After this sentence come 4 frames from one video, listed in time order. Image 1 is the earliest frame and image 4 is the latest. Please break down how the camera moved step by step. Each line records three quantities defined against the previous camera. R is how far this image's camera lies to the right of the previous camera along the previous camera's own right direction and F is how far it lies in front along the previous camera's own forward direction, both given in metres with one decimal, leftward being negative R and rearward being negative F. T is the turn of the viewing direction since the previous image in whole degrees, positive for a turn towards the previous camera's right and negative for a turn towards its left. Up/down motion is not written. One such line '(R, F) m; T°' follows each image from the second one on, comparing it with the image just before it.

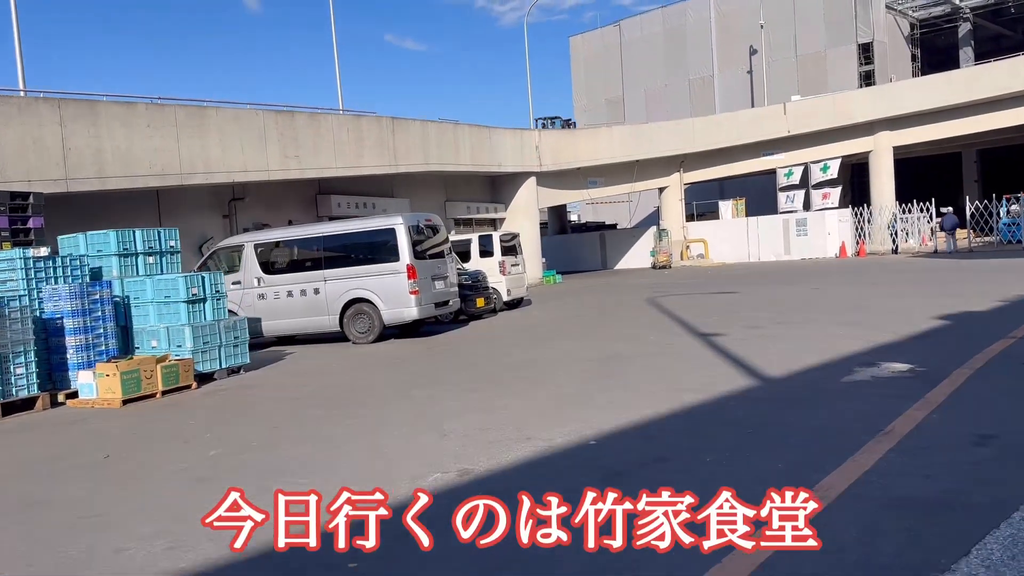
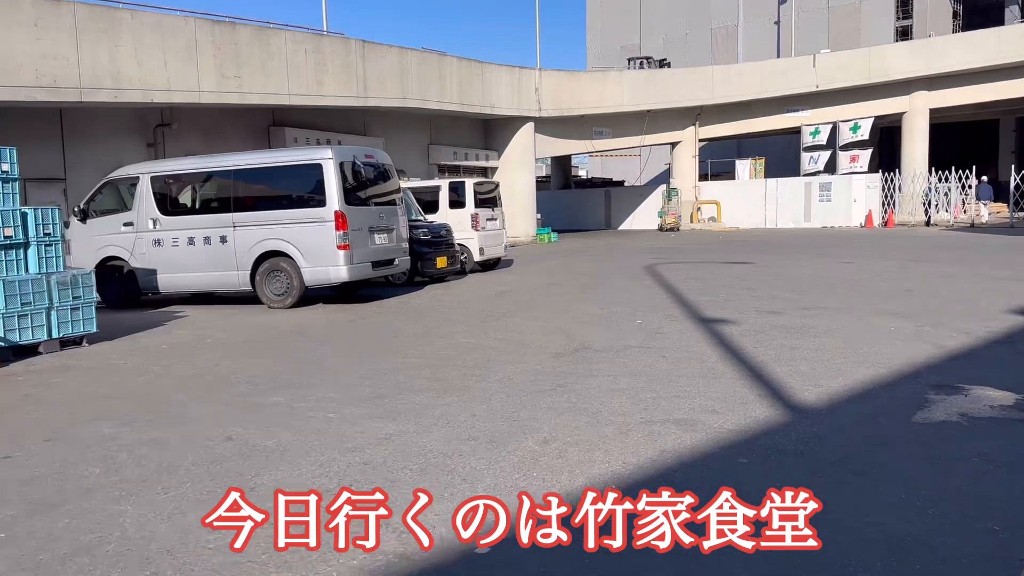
(+0.7, +3.0) m; -1°
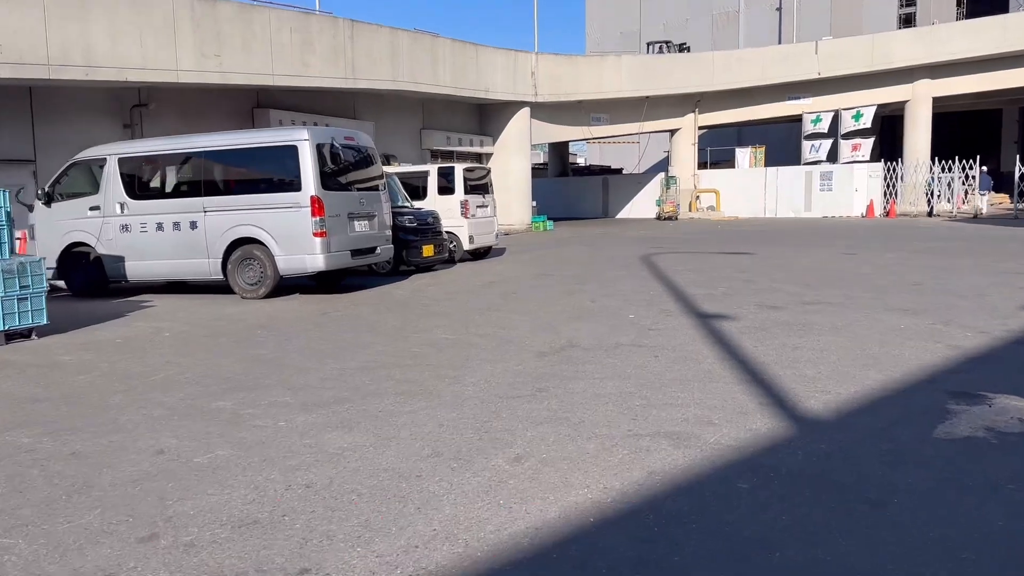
(+0.2, +0.6) m; 0°
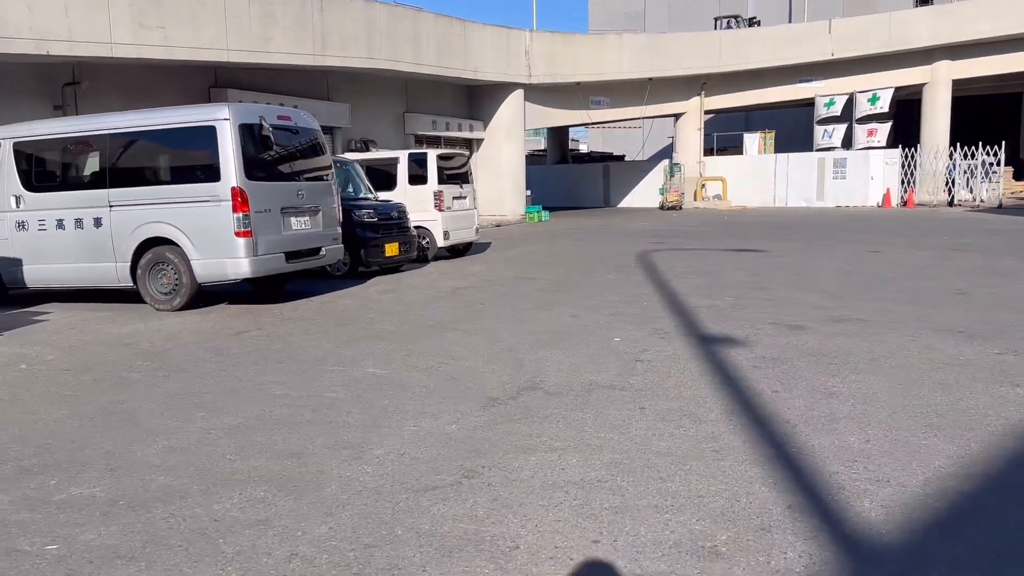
(+0.4, +1.8) m; 0°
